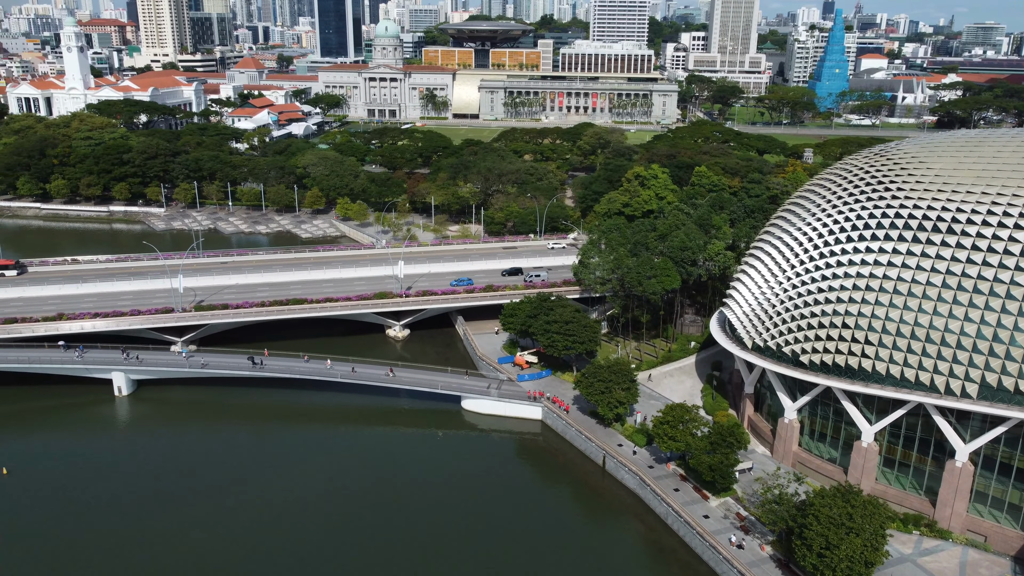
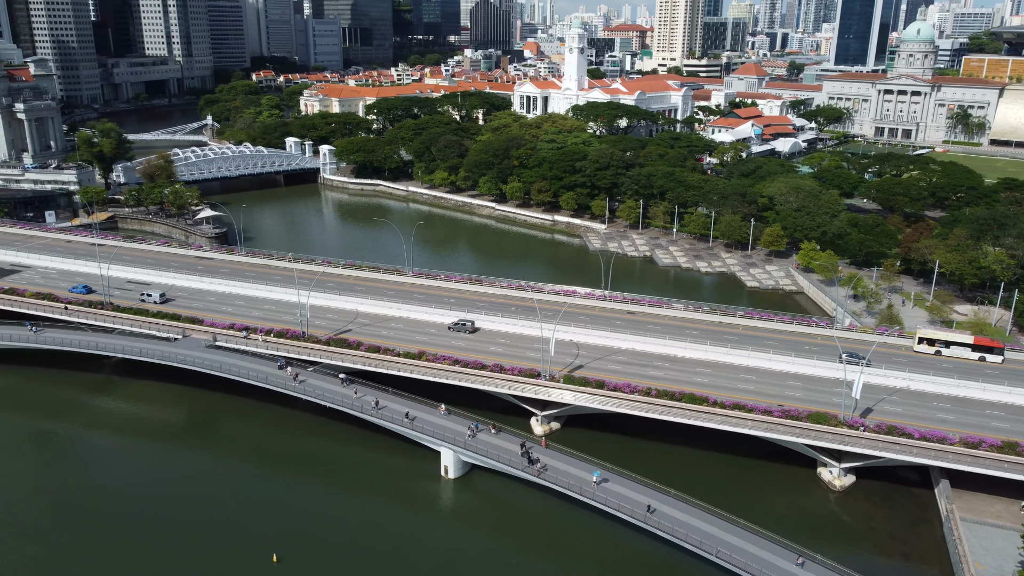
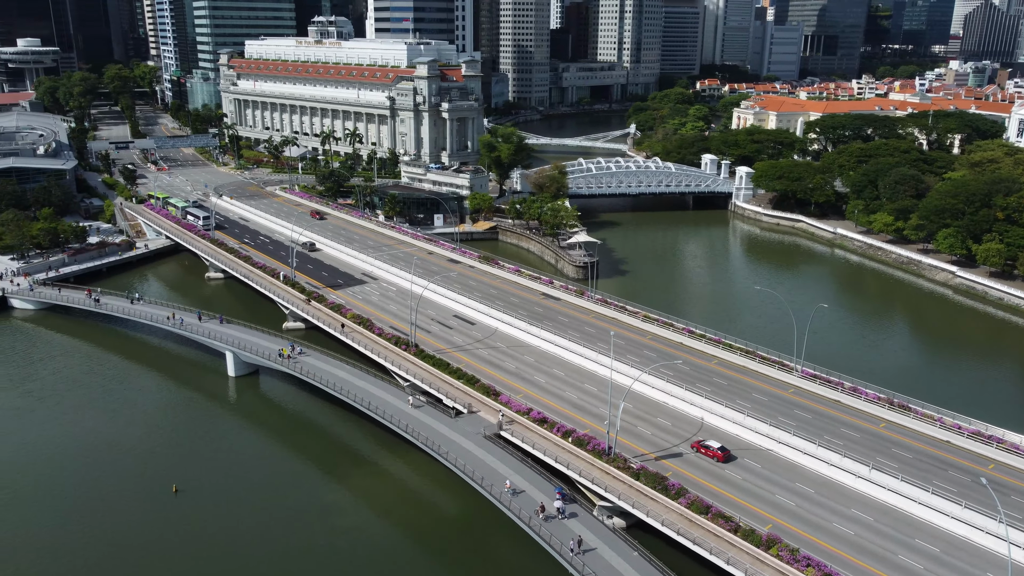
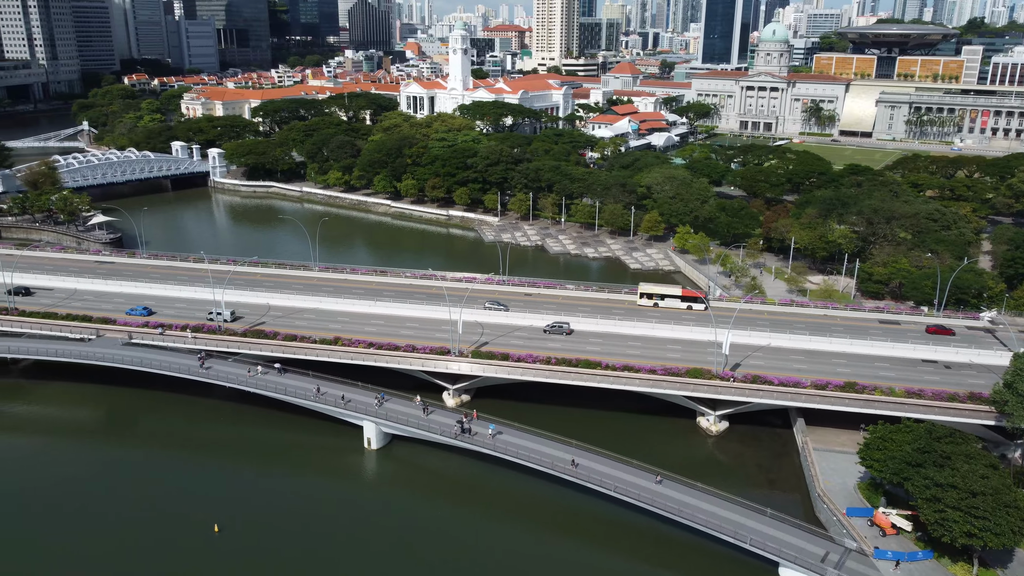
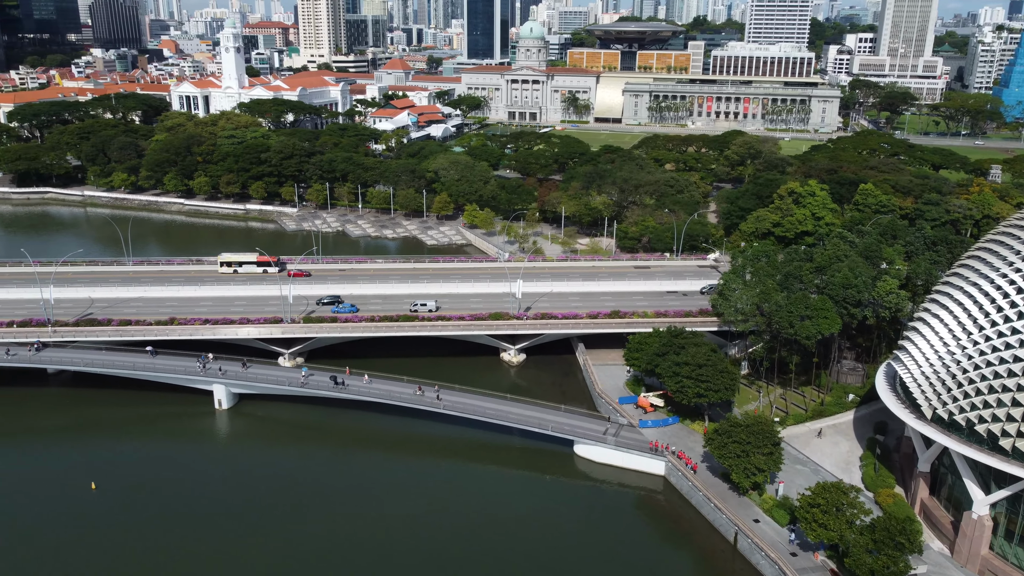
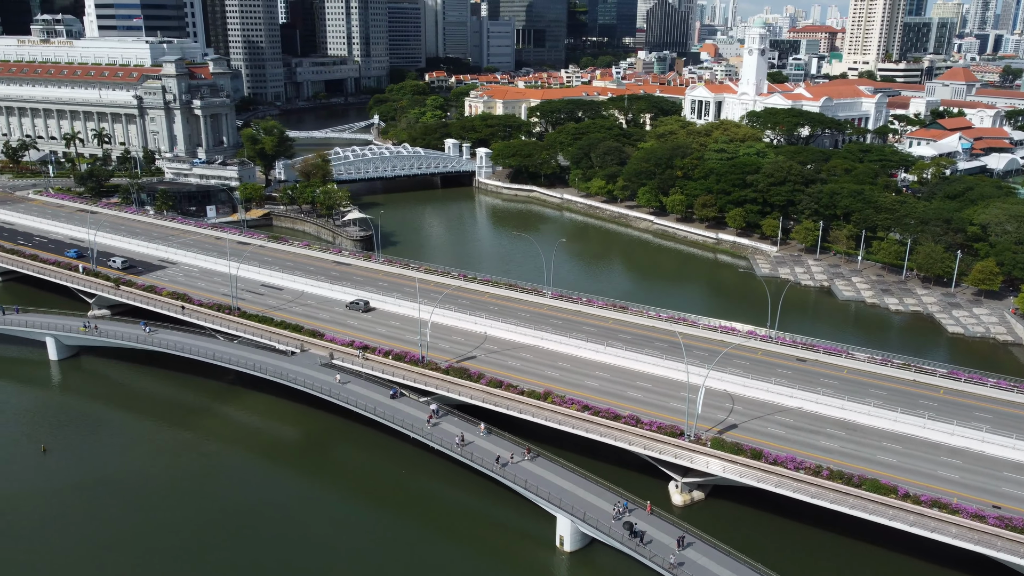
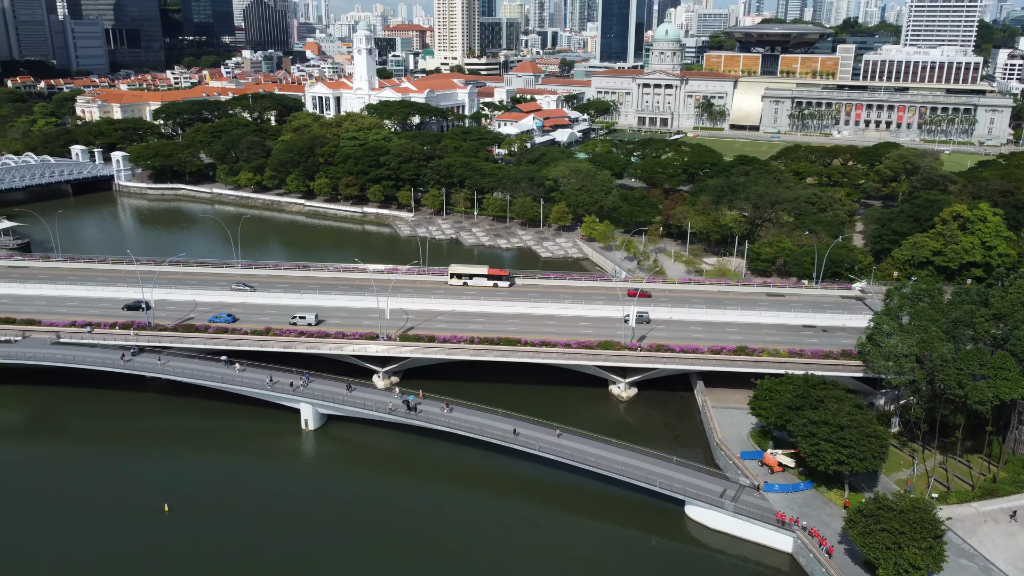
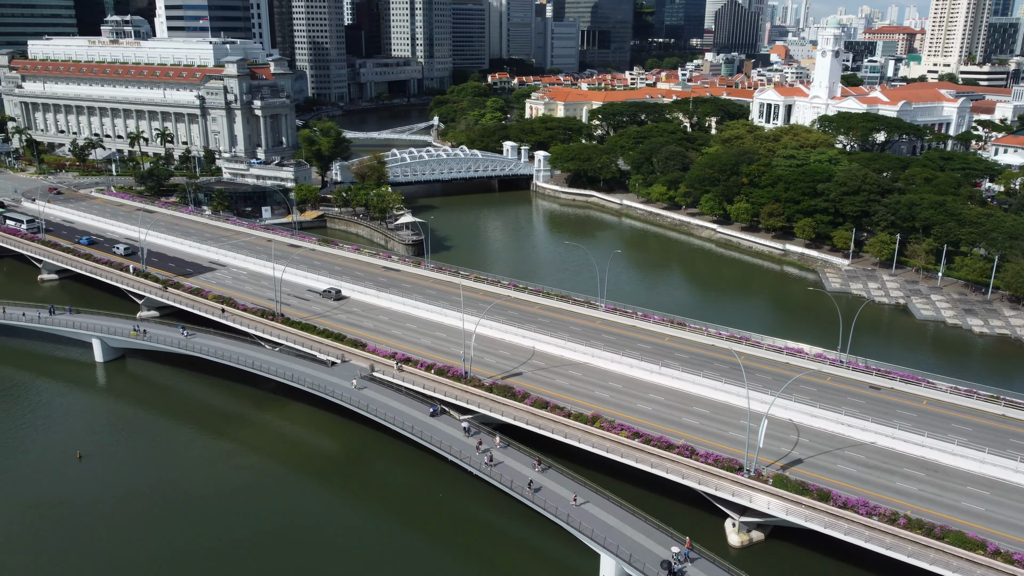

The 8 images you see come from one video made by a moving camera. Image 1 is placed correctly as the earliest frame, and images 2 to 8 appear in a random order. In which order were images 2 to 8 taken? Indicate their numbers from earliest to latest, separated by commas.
5, 7, 4, 2, 6, 8, 3
